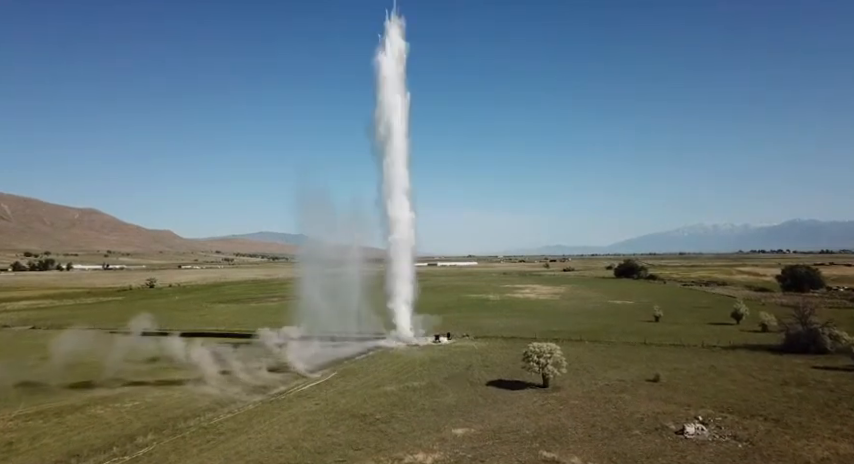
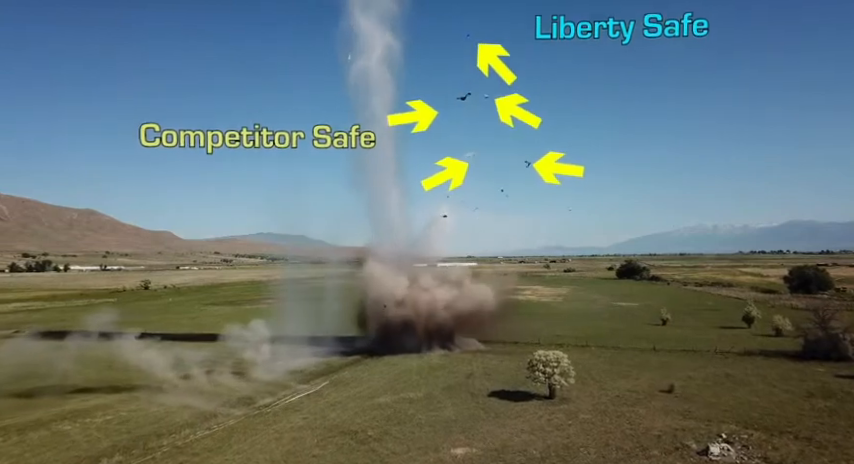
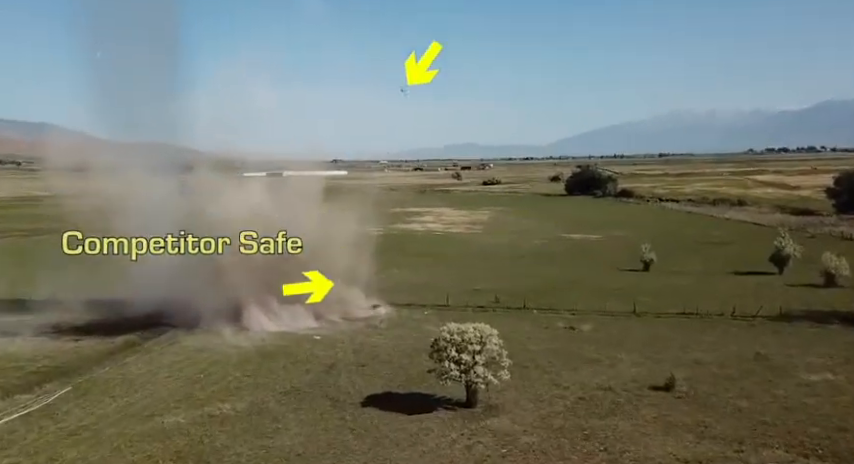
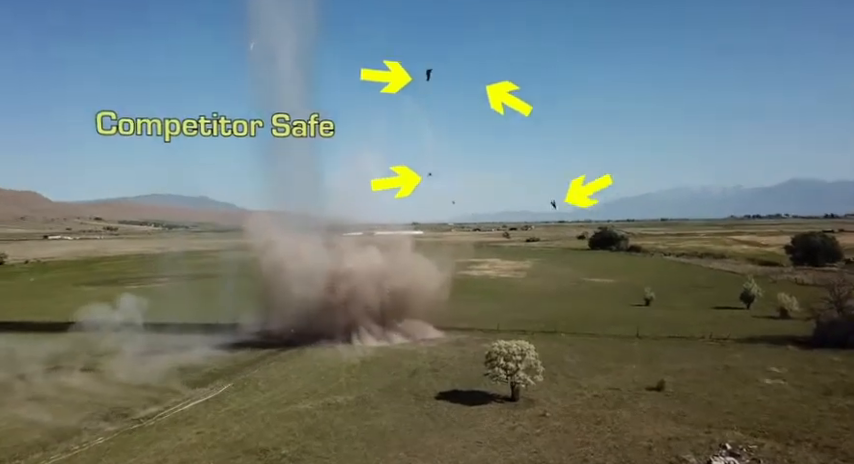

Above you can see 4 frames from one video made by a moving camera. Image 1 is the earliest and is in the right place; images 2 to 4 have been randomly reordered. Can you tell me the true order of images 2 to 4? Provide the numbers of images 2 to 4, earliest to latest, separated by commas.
2, 4, 3
